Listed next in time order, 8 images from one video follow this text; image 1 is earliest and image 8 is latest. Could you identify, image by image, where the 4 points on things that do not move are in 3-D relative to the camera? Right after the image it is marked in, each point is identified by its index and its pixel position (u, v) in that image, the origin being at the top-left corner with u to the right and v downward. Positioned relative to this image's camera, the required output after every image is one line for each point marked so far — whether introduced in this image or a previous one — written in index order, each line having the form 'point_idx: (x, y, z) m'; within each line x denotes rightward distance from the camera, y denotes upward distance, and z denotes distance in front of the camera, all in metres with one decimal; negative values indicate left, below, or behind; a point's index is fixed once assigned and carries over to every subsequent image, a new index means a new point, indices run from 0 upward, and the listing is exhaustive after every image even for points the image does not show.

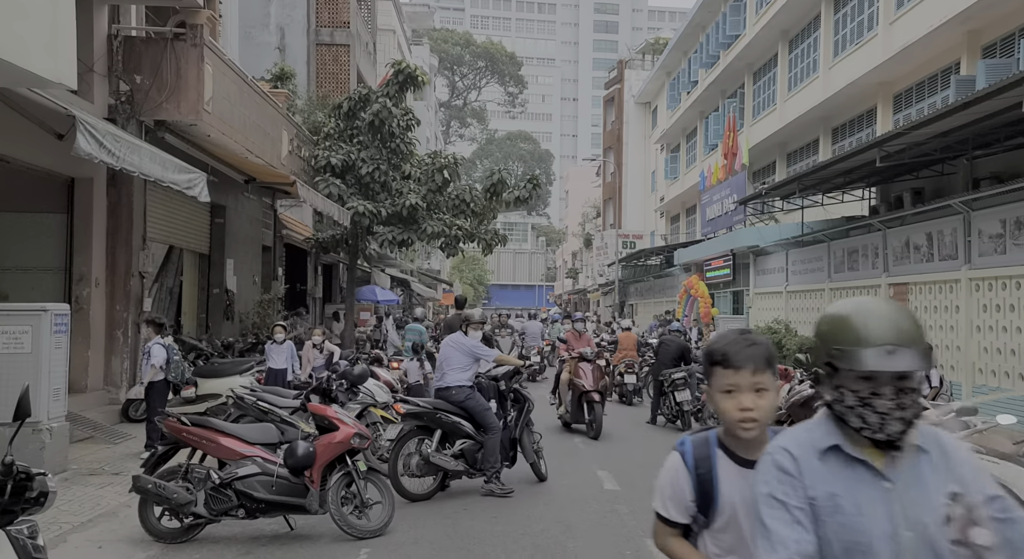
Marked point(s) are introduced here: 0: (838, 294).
0: (+6.6, -0.3, +16.1) m
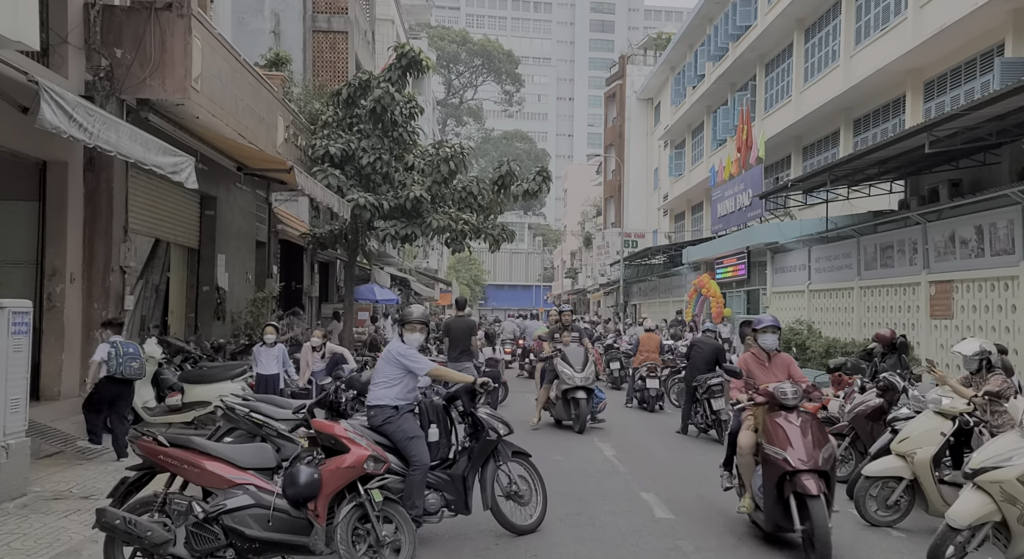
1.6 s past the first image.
0: (+6.8, -0.3, +15.2) m
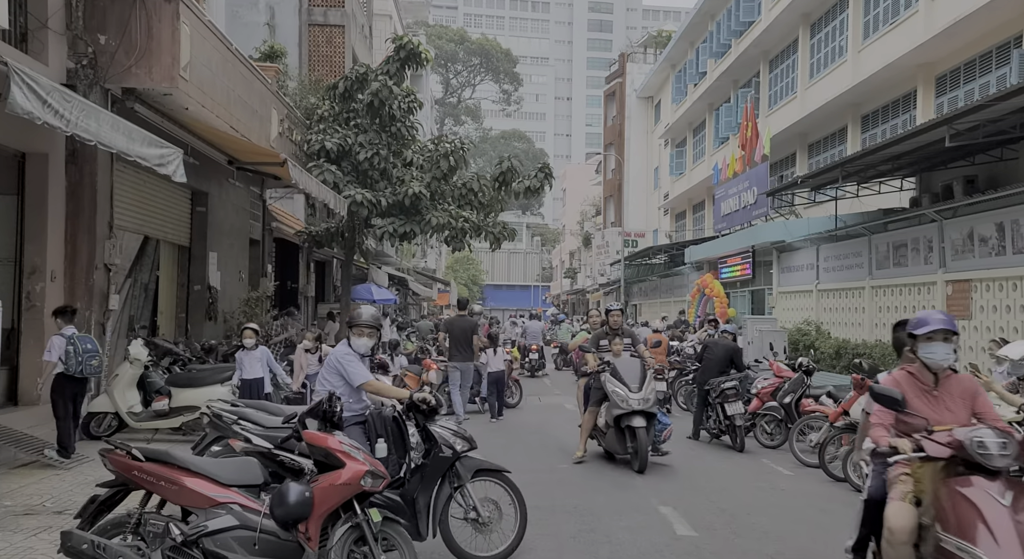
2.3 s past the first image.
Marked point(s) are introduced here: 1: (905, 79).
0: (+6.9, -0.3, +14.8) m
1: (+8.5, +4.4, +17.3) m
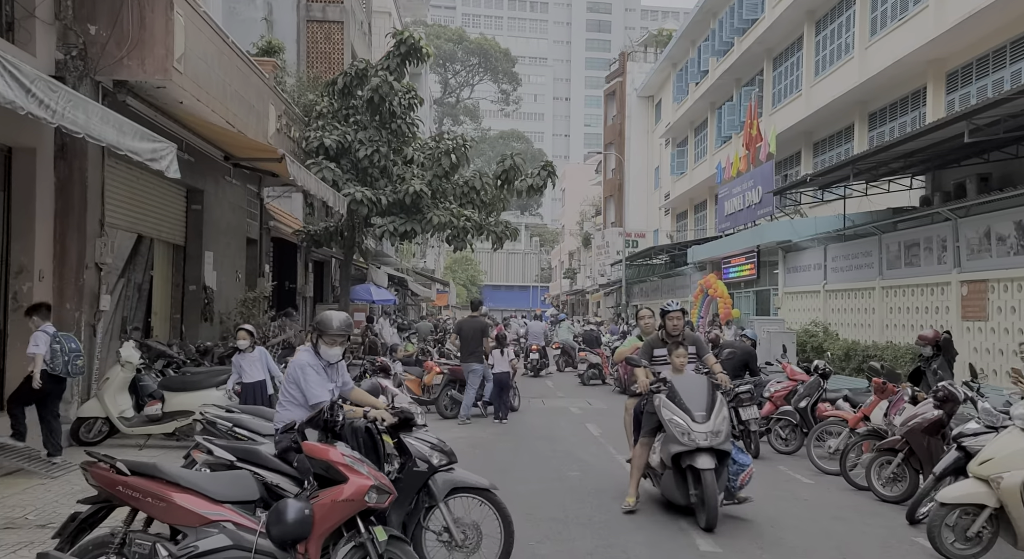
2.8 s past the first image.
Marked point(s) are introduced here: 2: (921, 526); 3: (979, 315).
0: (+6.9, -0.3, +14.5) m
1: (+8.6, +4.4, +17.0) m
2: (+3.1, -1.8, +6.0) m
3: (+6.9, -0.5, +11.8) m
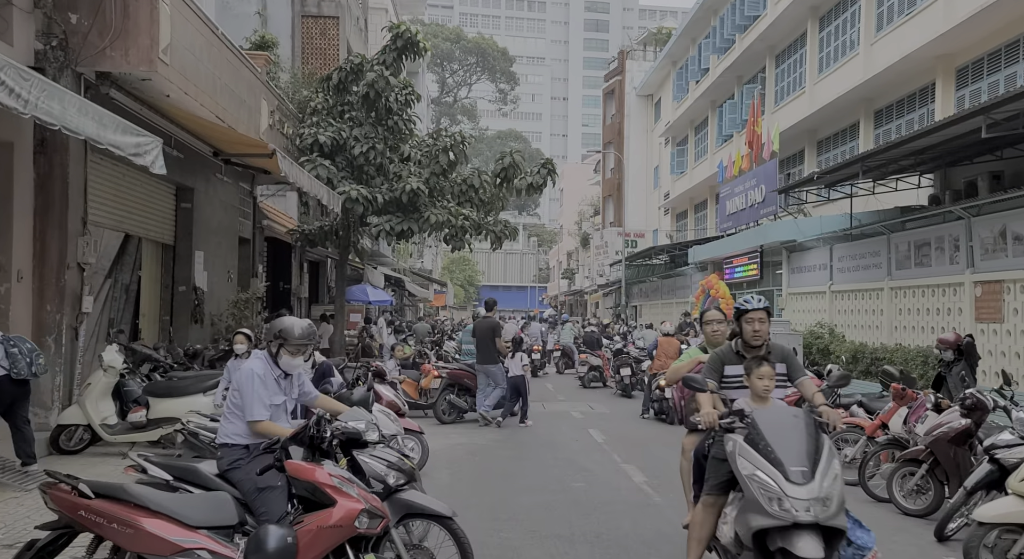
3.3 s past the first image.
0: (+6.9, -0.3, +14.1) m
1: (+8.6, +4.4, +16.7) m
2: (+3.1, -1.9, +5.6) m
3: (+6.9, -0.5, +11.5) m
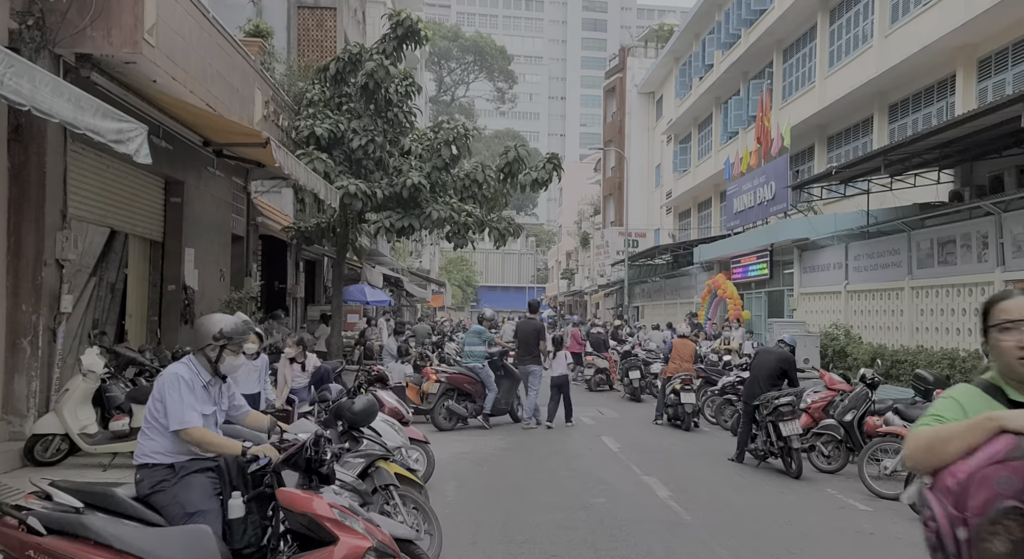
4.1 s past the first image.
0: (+7.0, -0.3, +13.5) m
1: (+8.7, +4.4, +16.1) m
2: (+3.2, -1.8, +5.0) m
3: (+7.0, -0.5, +10.9) m
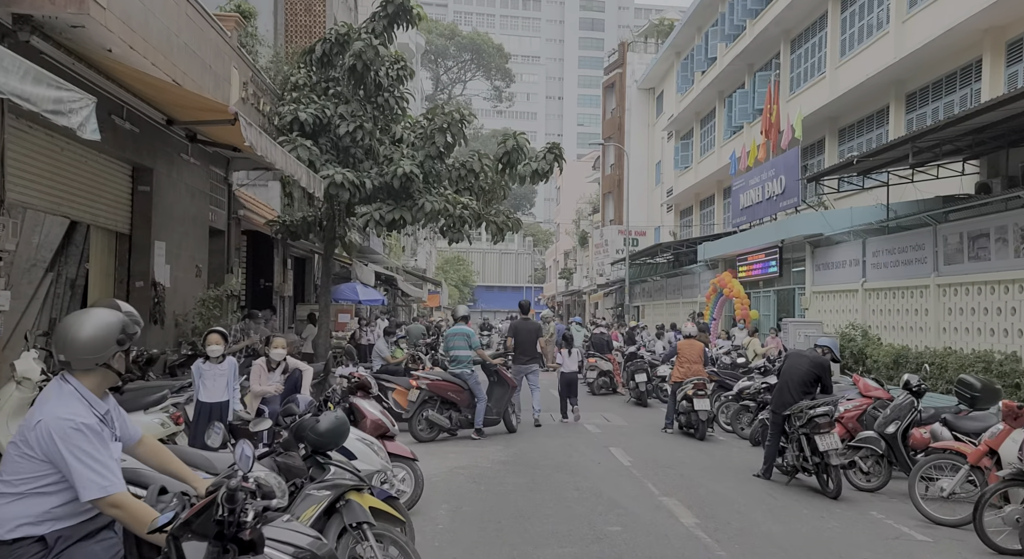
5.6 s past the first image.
0: (+7.0, -0.2, +12.6) m
1: (+8.6, +4.4, +15.2) m
2: (+3.2, -1.8, +4.1) m
3: (+7.0, -0.5, +10.0) m
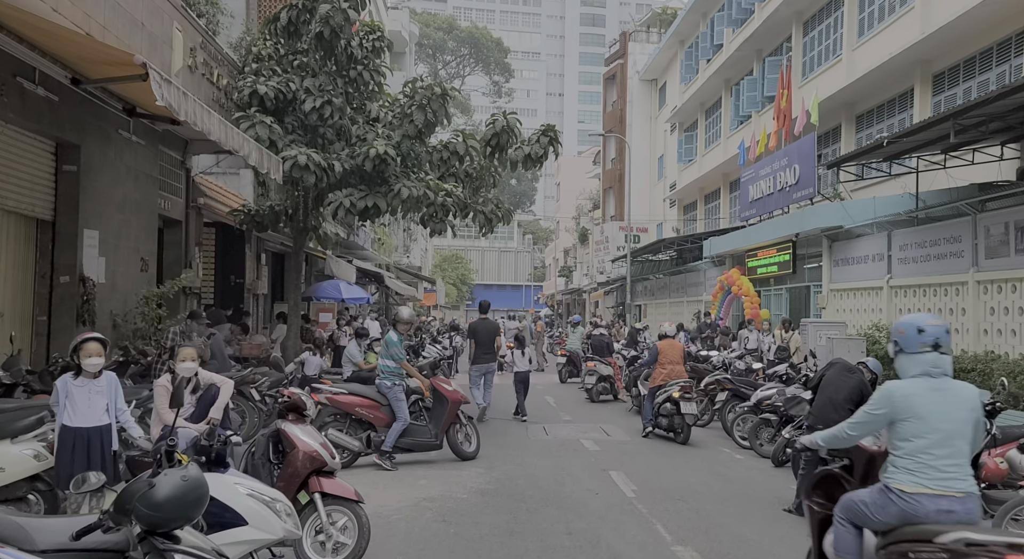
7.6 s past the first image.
0: (+6.8, -0.1, +11.2) m
1: (+8.5, +4.5, +13.8) m
2: (+3.0, -1.7, +2.7) m
3: (+6.9, -0.4, +8.6) m
